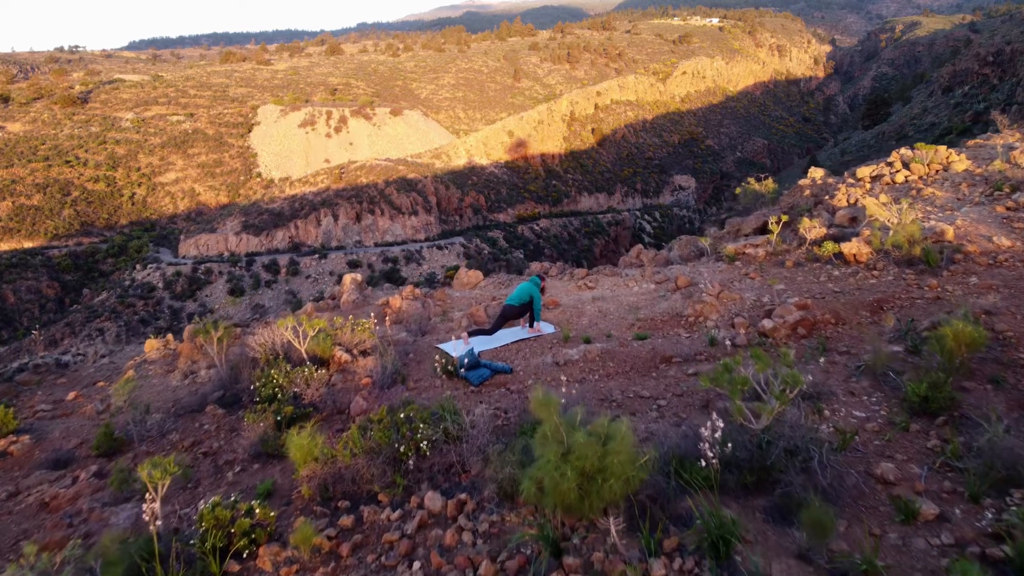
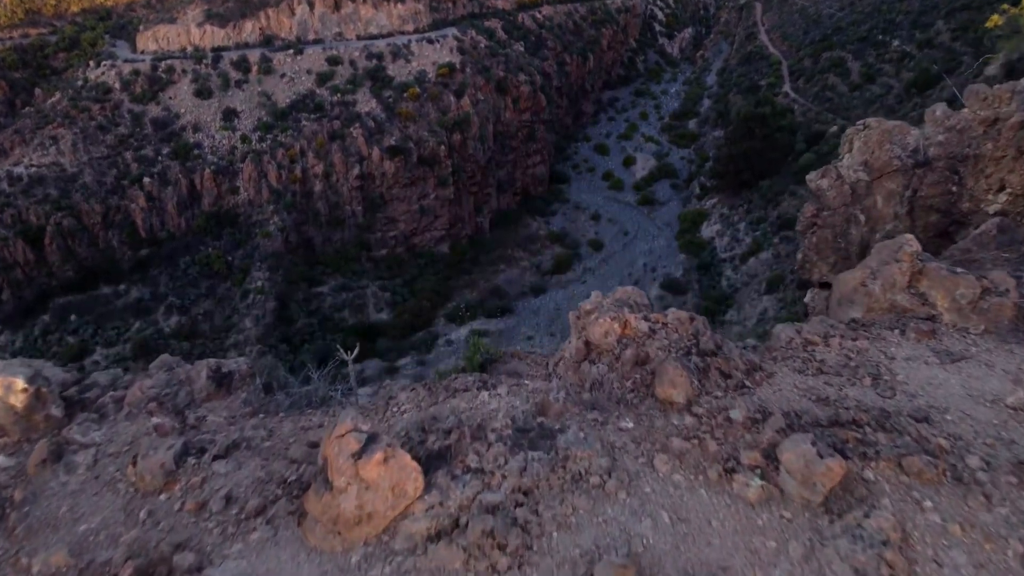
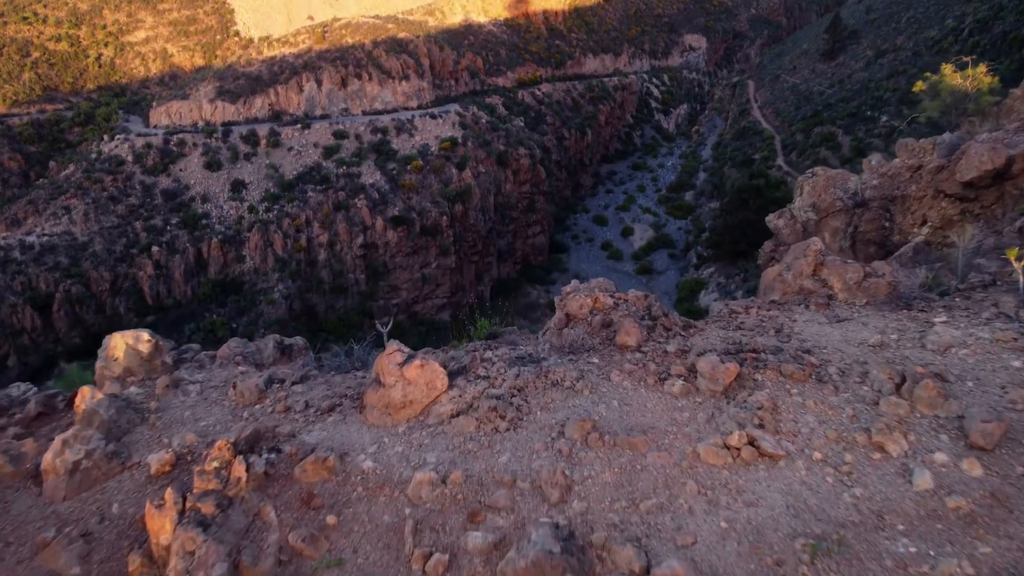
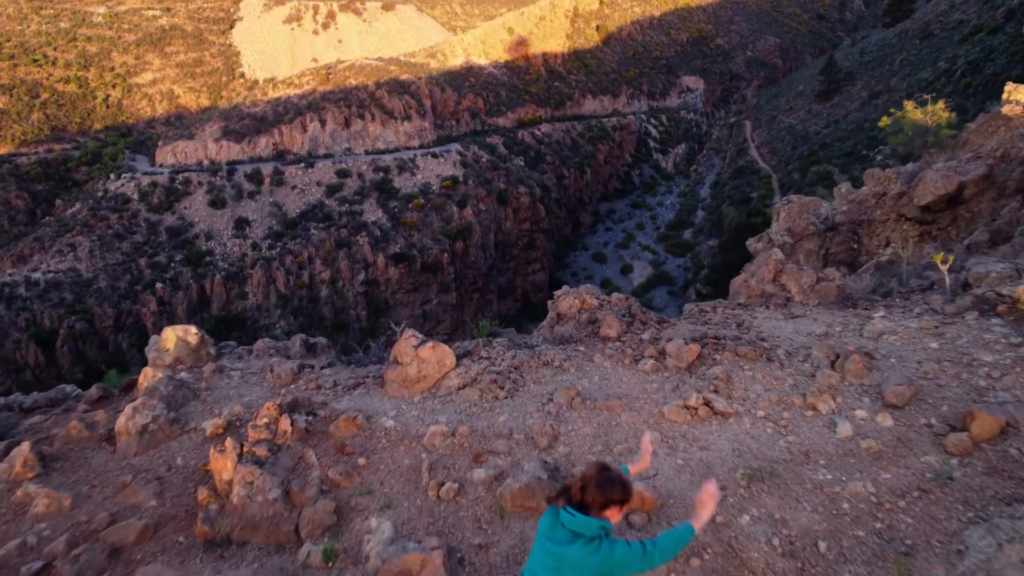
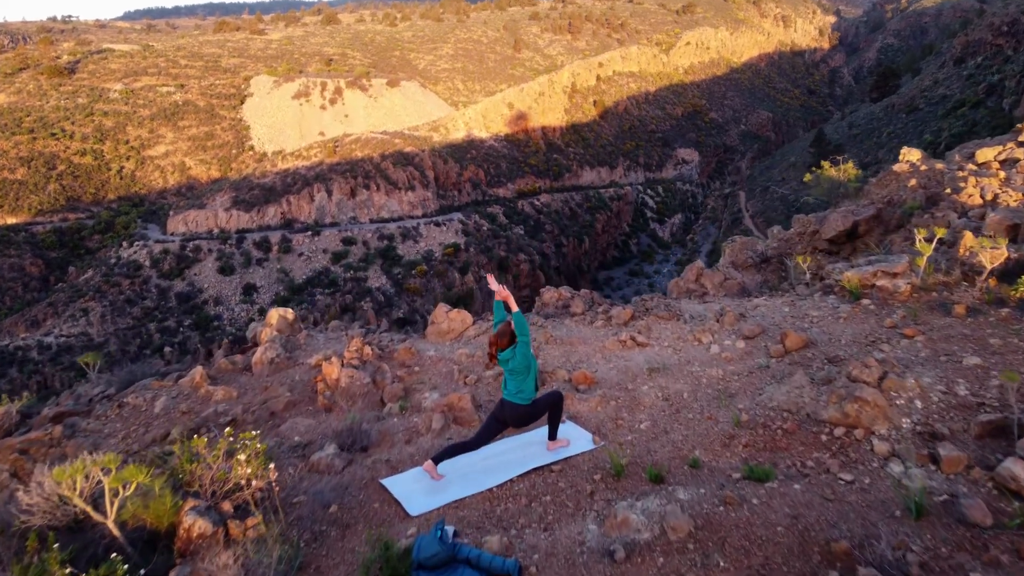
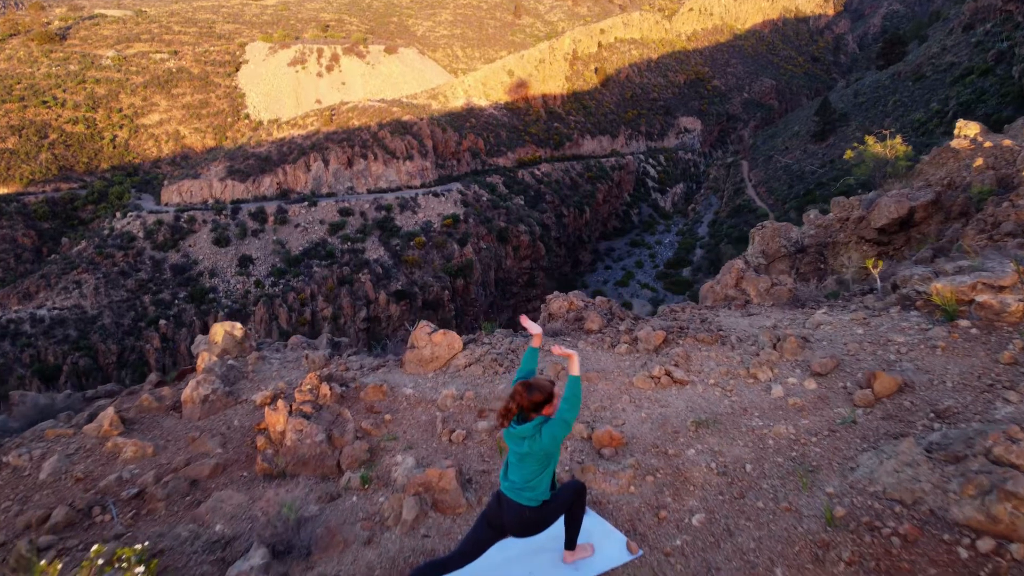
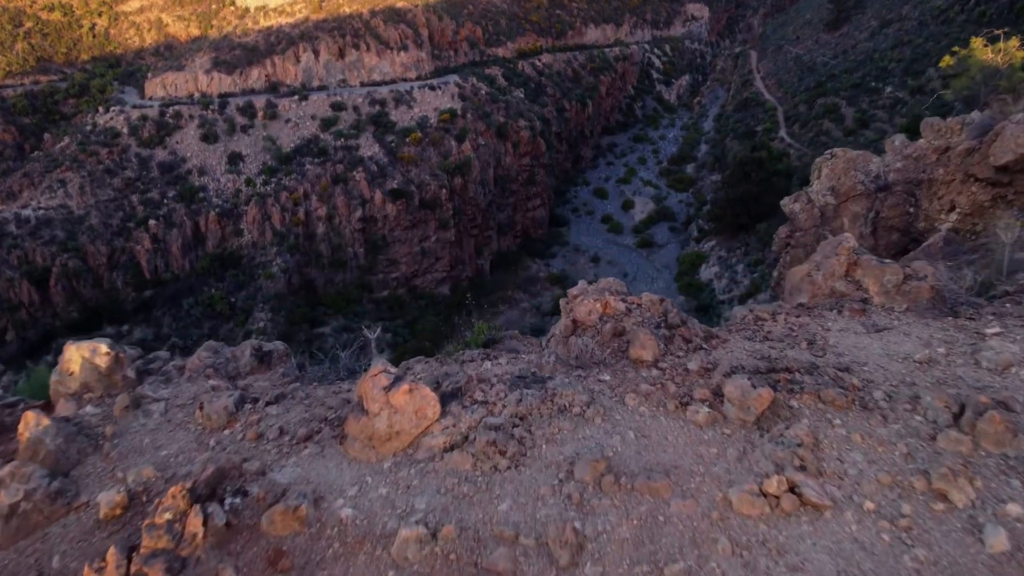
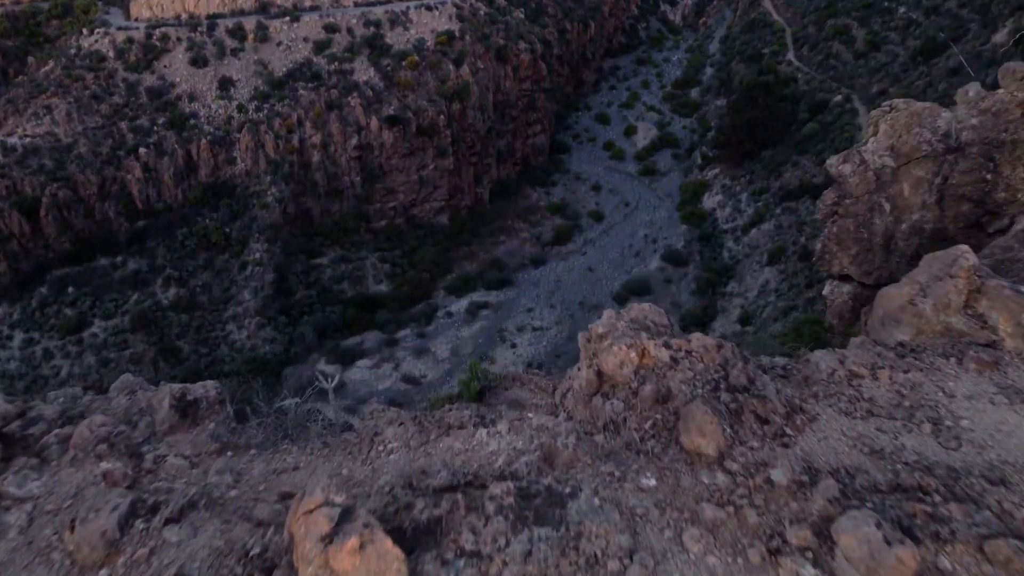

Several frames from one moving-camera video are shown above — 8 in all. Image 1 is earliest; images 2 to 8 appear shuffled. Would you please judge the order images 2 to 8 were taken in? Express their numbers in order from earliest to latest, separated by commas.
5, 6, 4, 3, 7, 2, 8
